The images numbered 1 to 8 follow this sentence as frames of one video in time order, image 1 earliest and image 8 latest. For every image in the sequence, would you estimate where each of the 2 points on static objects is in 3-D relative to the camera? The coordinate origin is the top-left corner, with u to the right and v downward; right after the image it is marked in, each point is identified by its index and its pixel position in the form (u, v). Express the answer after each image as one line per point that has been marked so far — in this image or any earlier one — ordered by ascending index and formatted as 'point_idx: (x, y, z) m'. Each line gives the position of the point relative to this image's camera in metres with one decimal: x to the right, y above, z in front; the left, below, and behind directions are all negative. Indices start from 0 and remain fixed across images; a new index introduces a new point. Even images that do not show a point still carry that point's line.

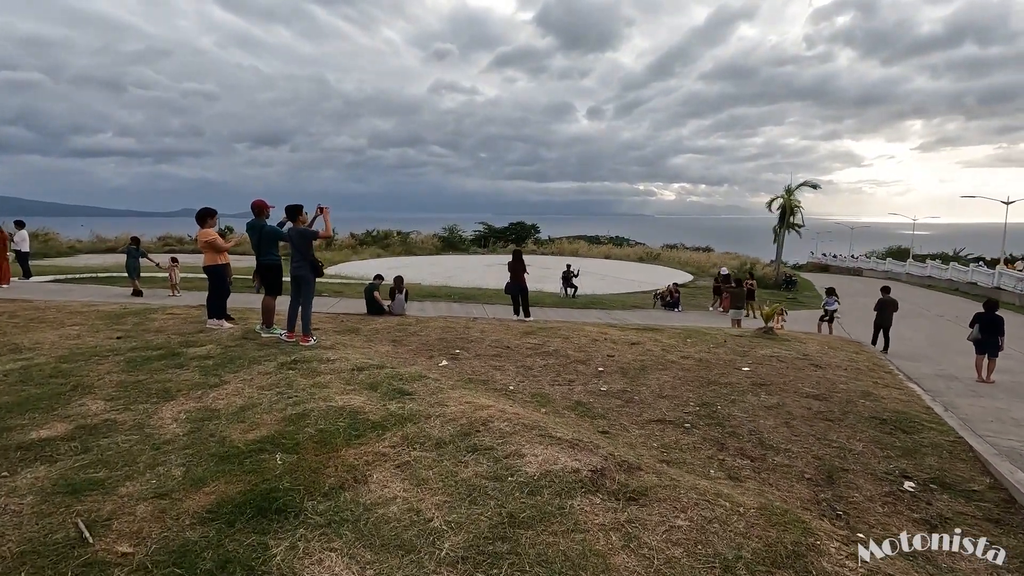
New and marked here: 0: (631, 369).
0: (+1.6, -1.1, +6.9) m
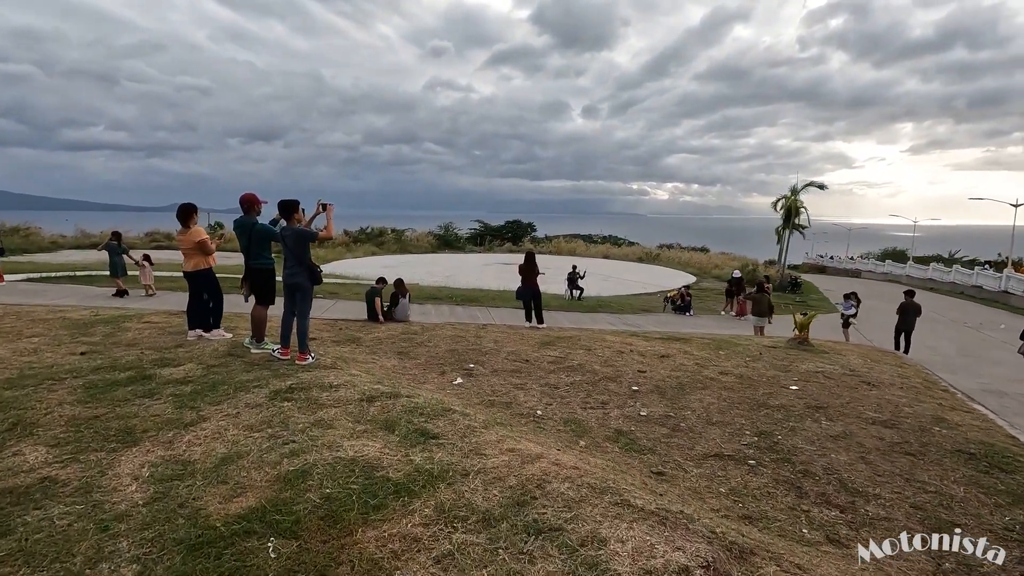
0: (+1.8, -1.2, +6.2) m
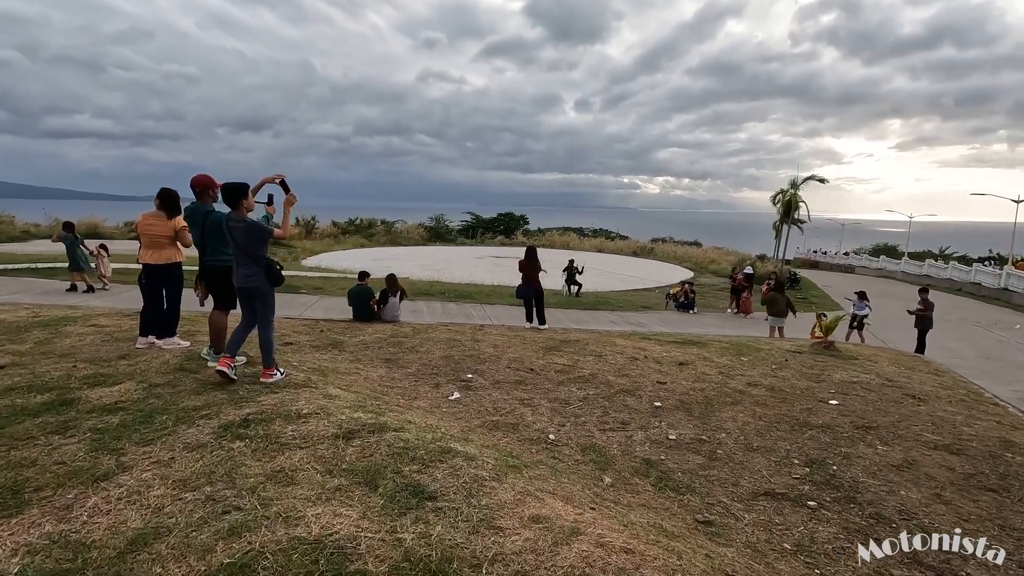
0: (+1.9, -1.2, +5.4) m
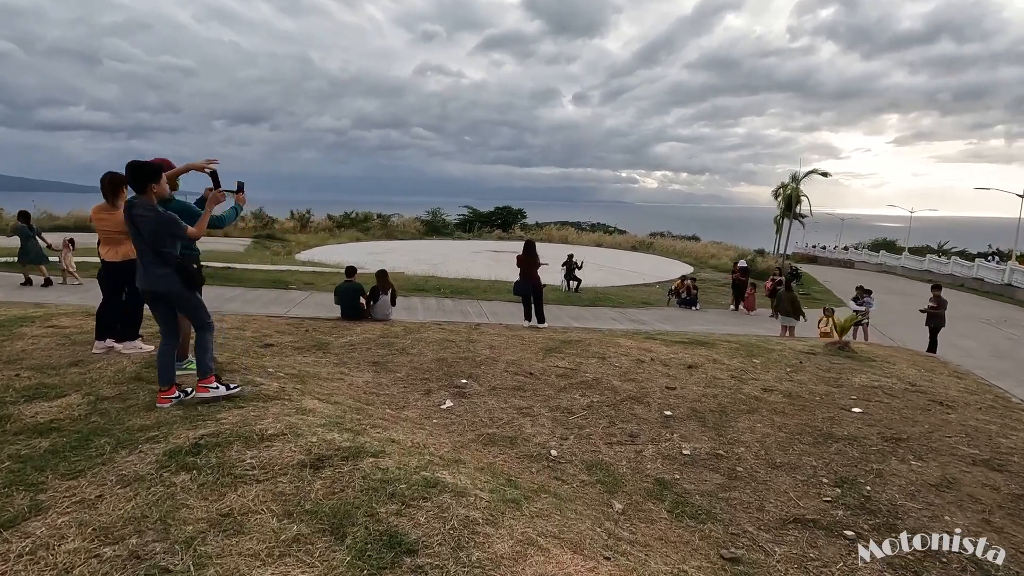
0: (+1.8, -1.2, +5.0) m
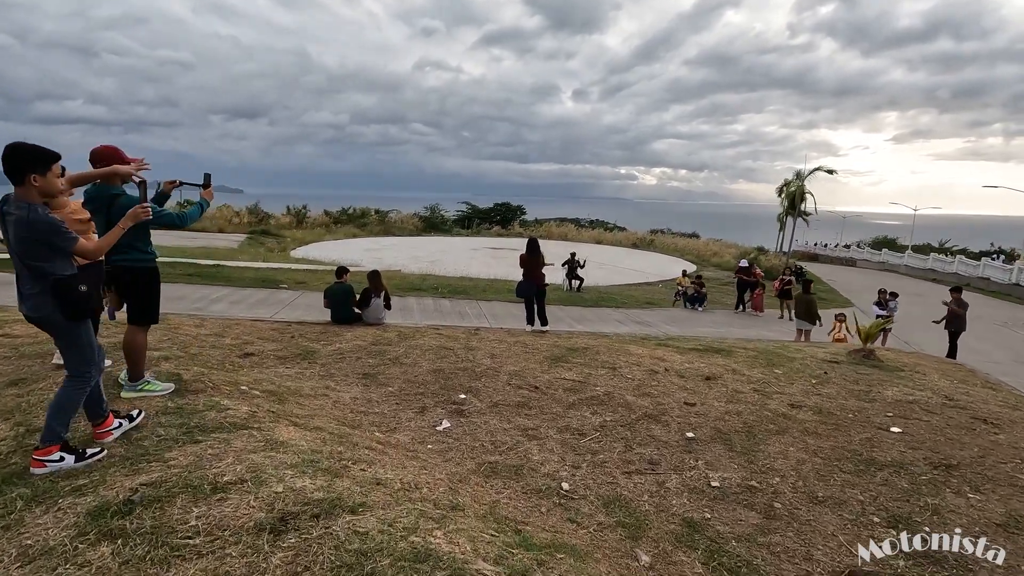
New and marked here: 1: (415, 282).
0: (+1.9, -1.2, +4.5) m
1: (-2.5, +0.2, +13.9) m
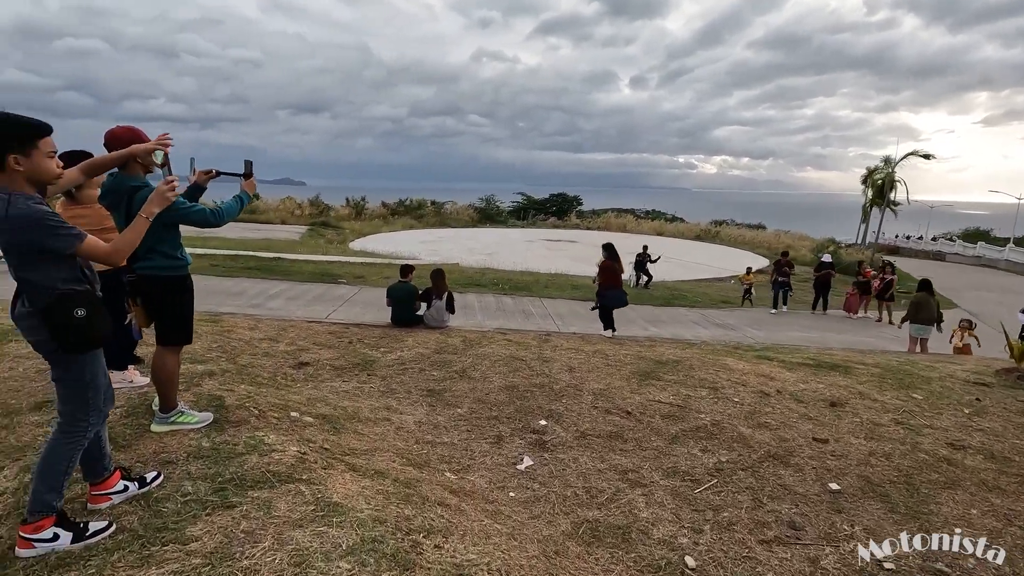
0: (+2.5, -1.3, +3.6) m
1: (-0.9, +0.3, +13.3) m
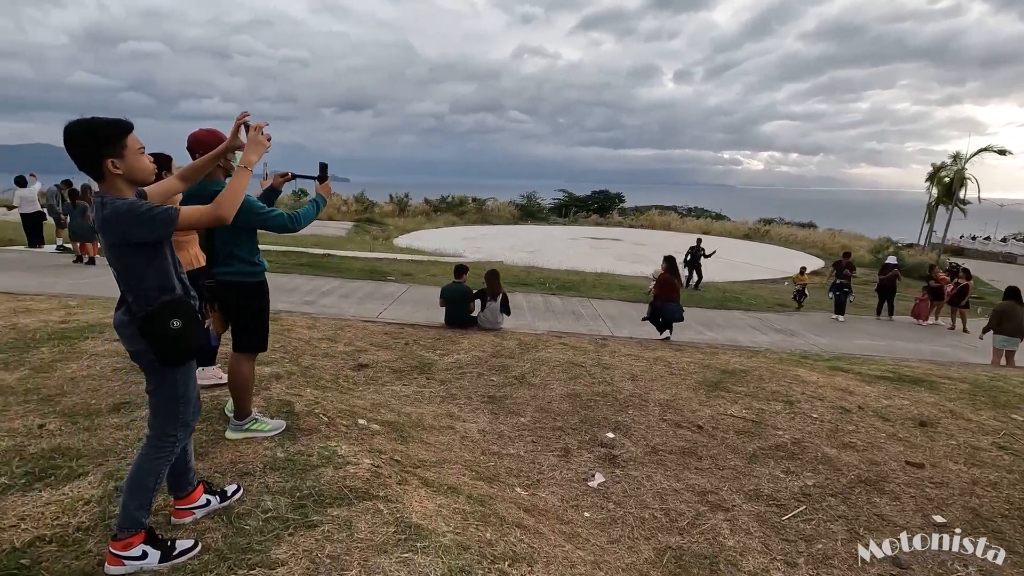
0: (+2.9, -1.4, +3.2) m
1: (+0.2, +0.3, +13.2) m
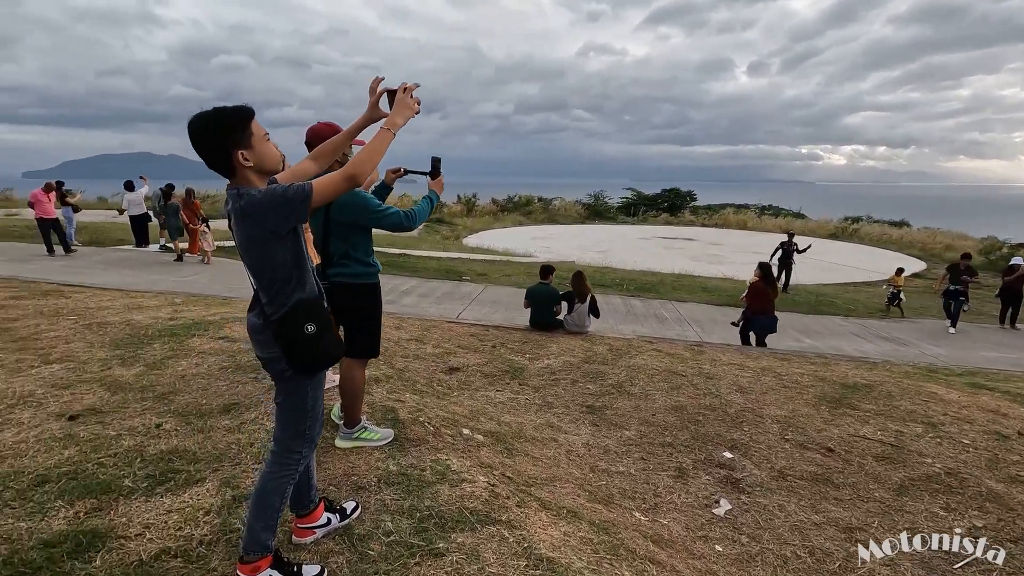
0: (+3.6, -1.5, +2.6) m
1: (+2.1, +0.3, +12.8) m
